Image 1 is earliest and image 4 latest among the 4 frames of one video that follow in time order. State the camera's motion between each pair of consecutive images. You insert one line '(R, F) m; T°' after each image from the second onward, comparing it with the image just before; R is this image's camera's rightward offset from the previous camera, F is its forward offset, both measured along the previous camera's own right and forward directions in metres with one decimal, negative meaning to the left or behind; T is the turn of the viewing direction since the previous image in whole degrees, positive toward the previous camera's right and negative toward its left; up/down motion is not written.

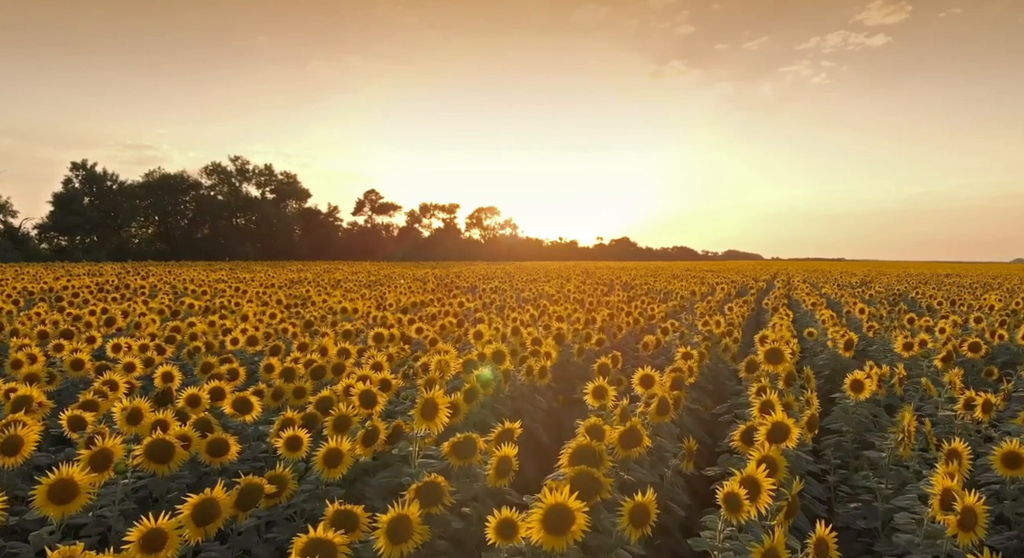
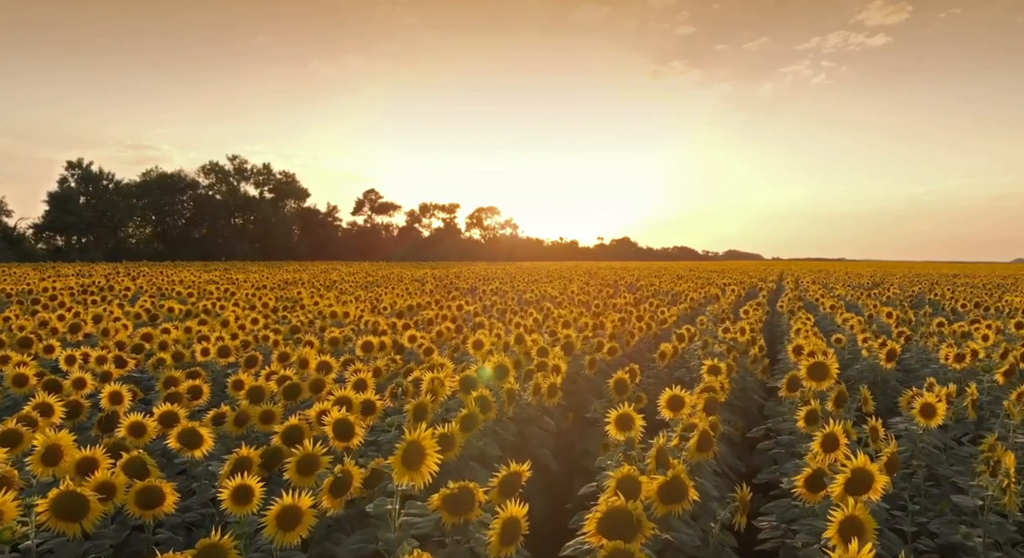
(0.0, +1.1) m; 0°
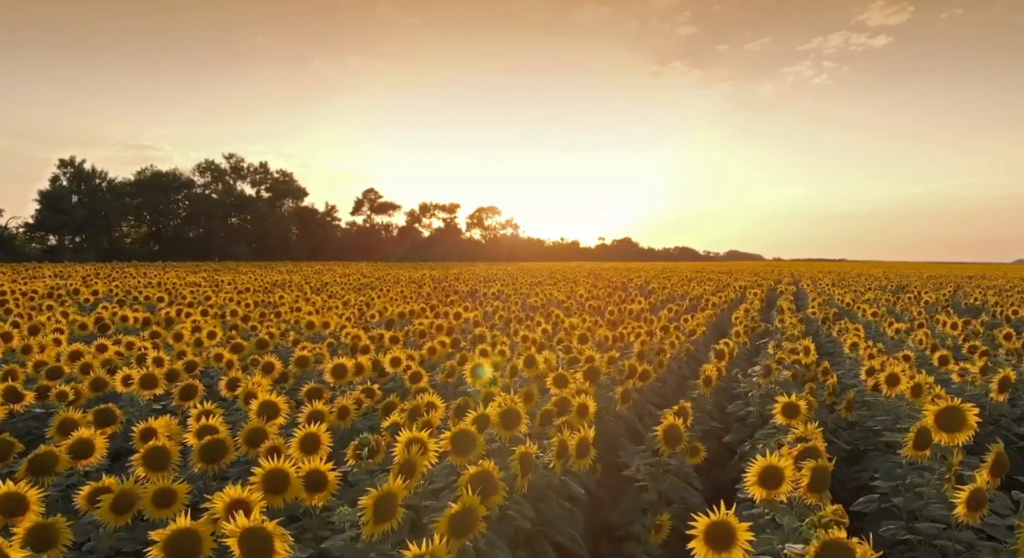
(-0.1, +2.1) m; 0°
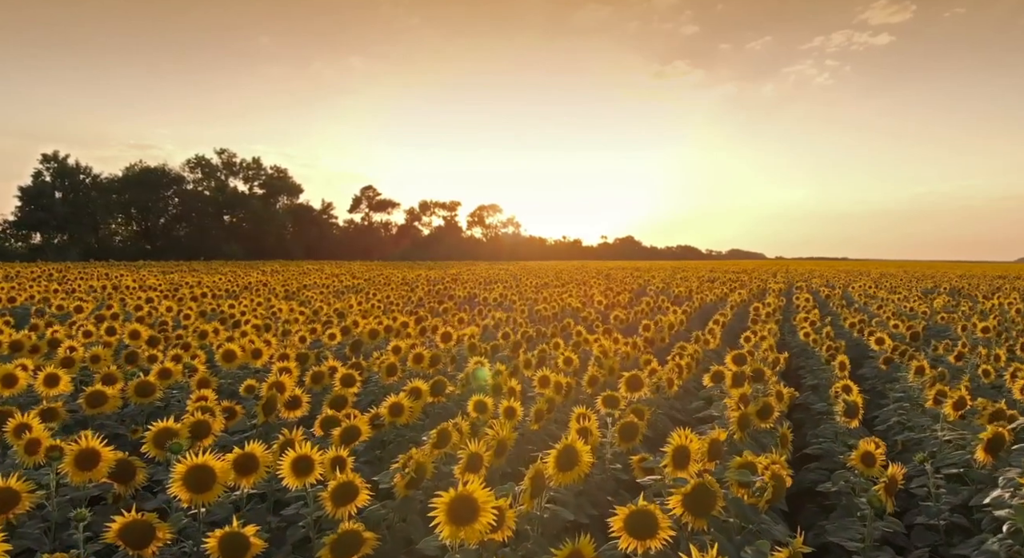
(-0.1, +4.0) m; 0°
